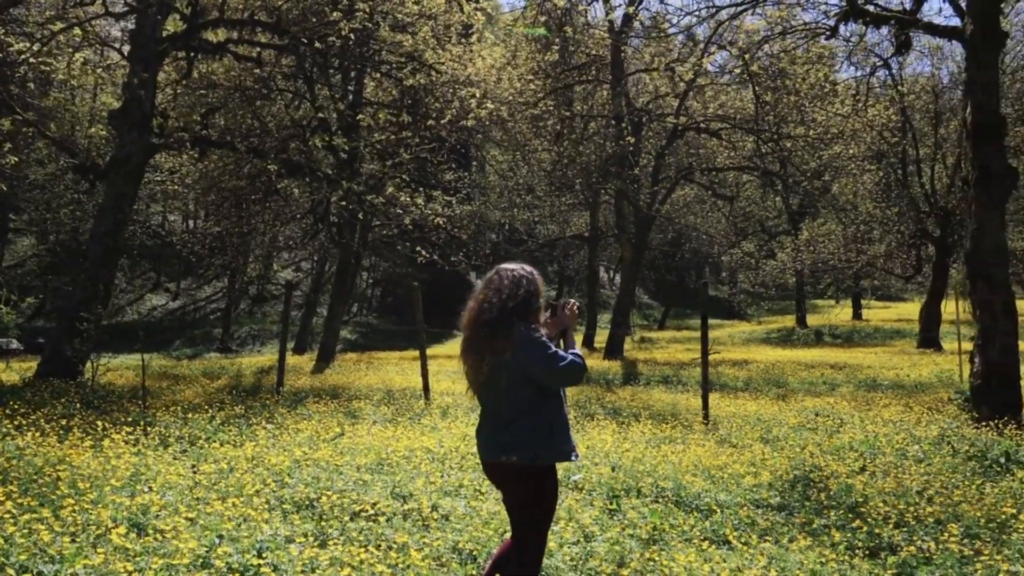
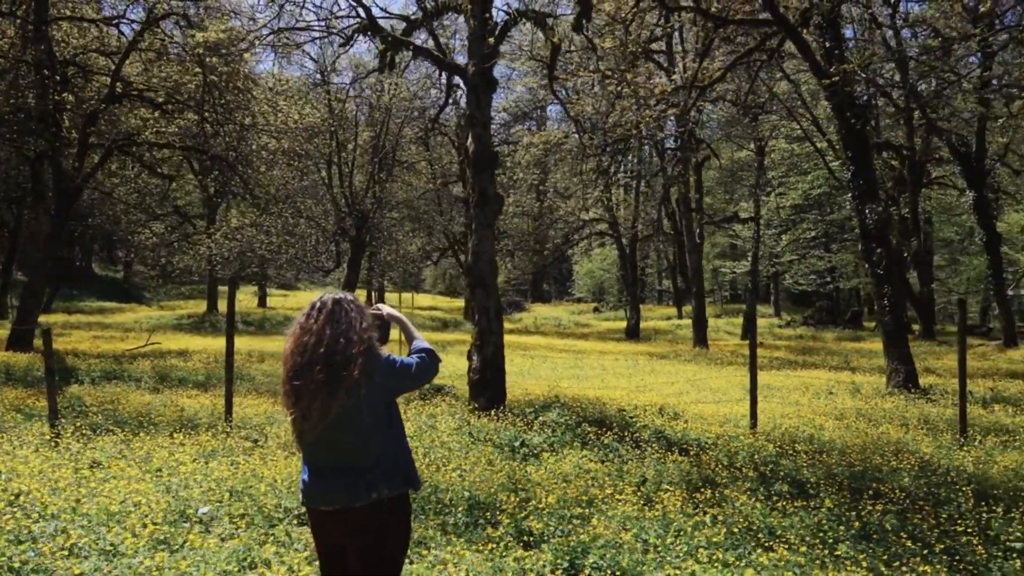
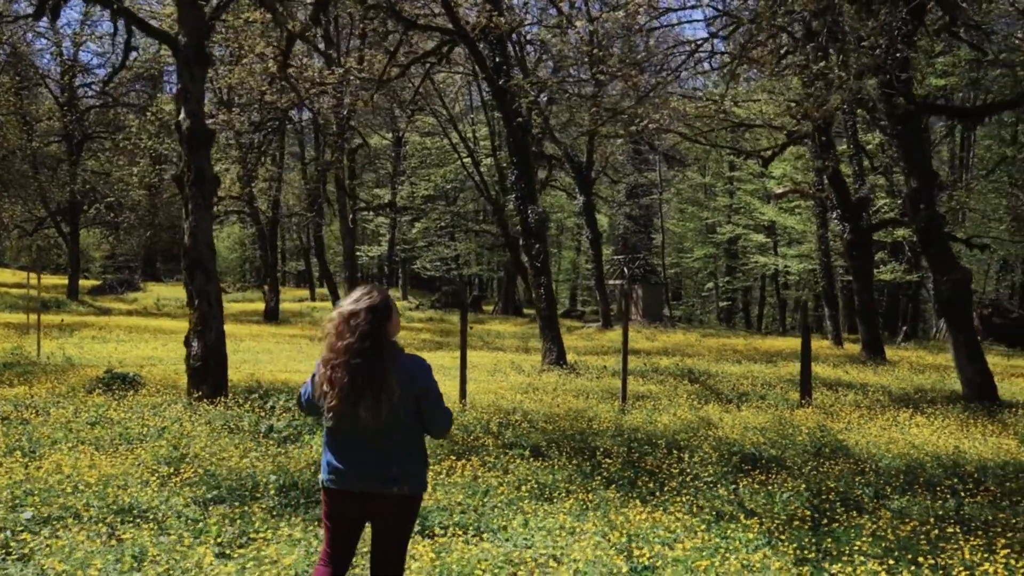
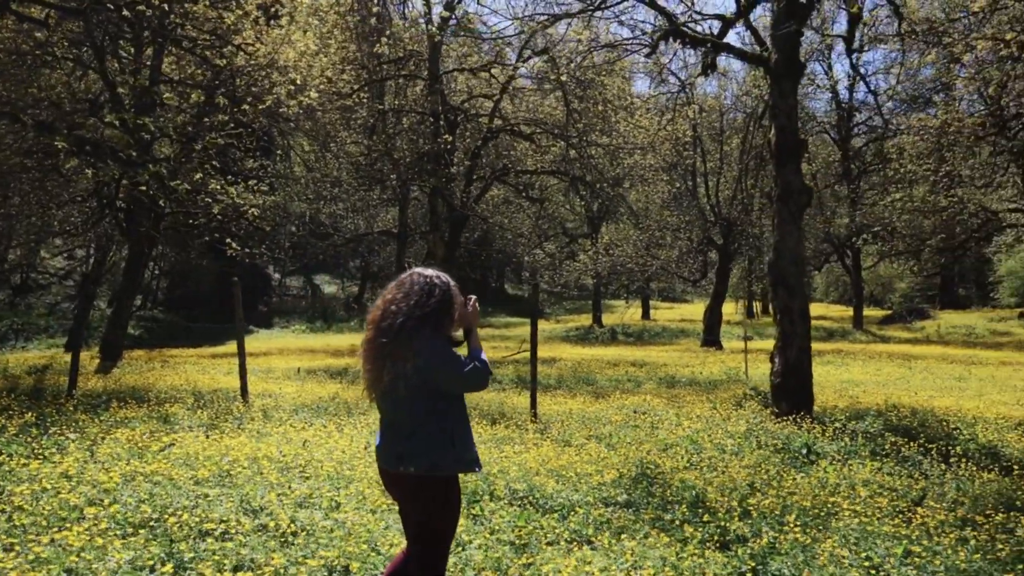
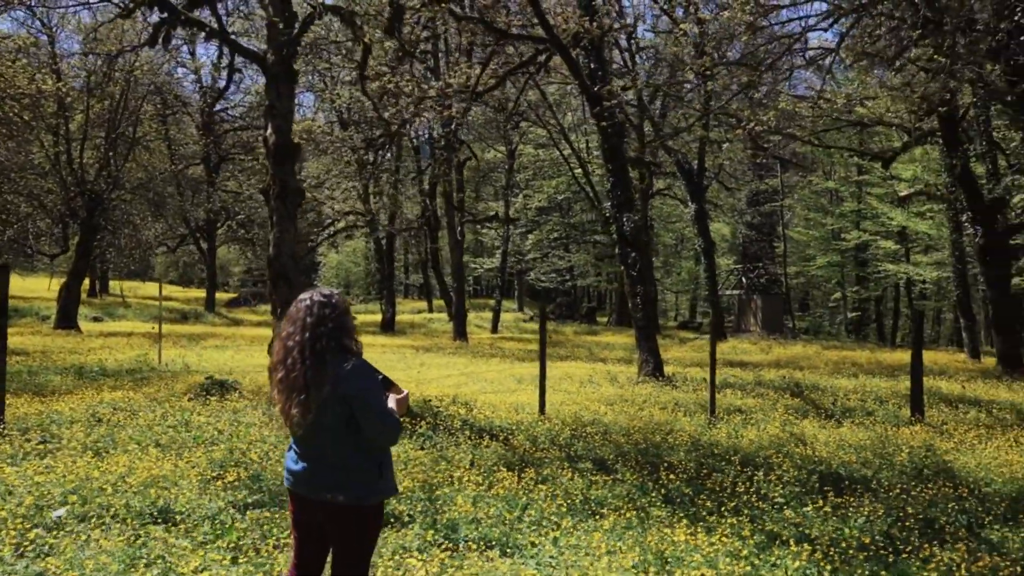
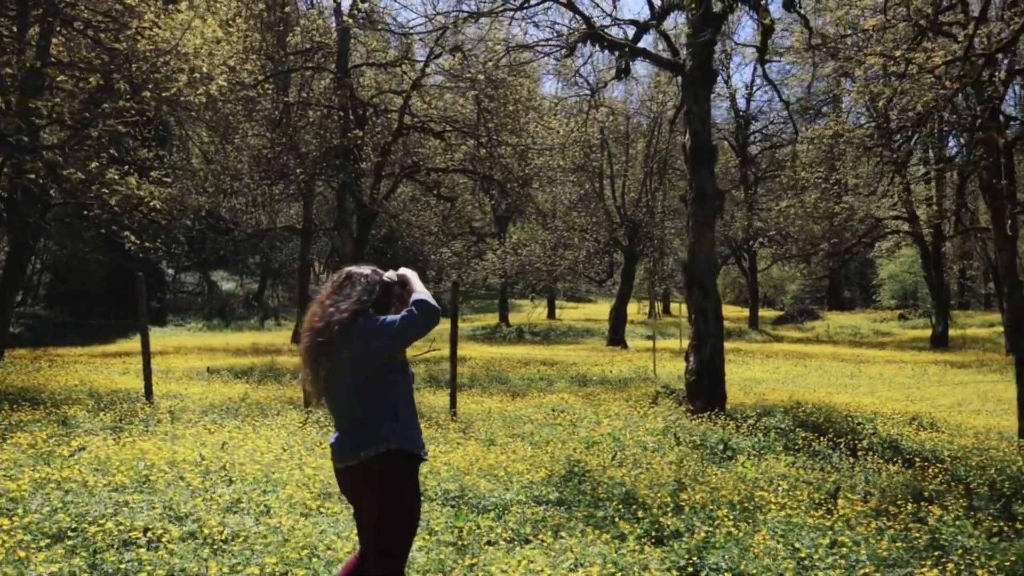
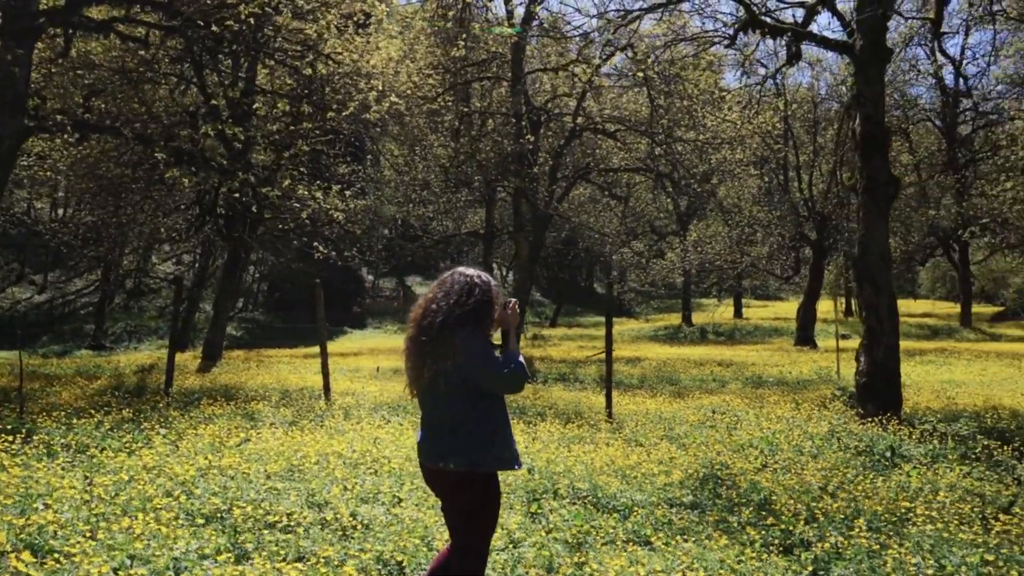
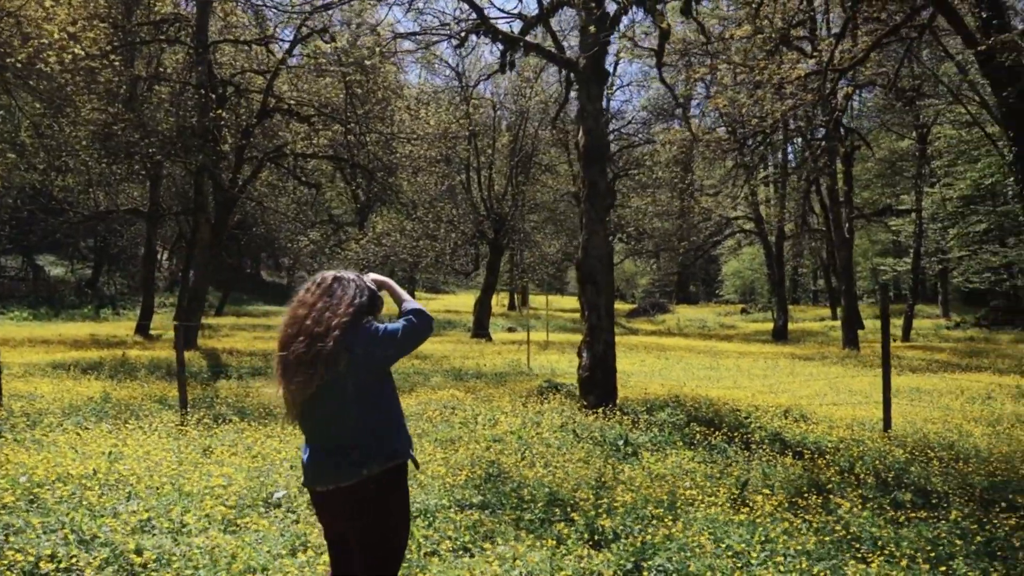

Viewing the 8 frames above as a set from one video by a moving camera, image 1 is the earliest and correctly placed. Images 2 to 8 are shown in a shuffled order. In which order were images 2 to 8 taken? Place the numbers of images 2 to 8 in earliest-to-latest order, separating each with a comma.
7, 4, 6, 8, 2, 5, 3
